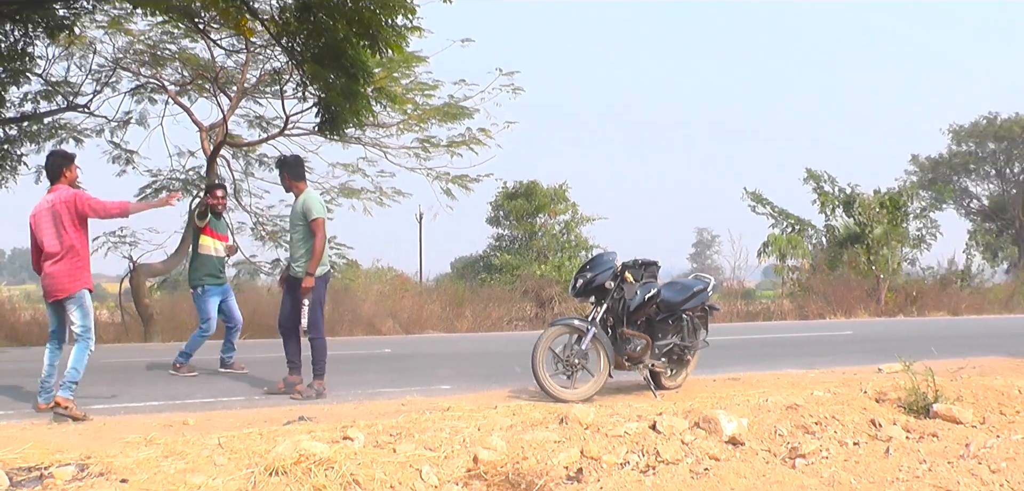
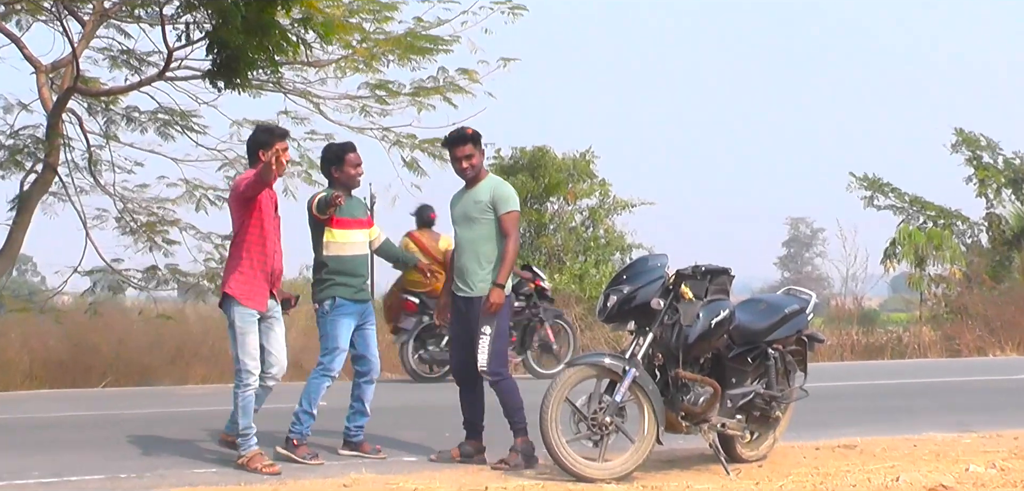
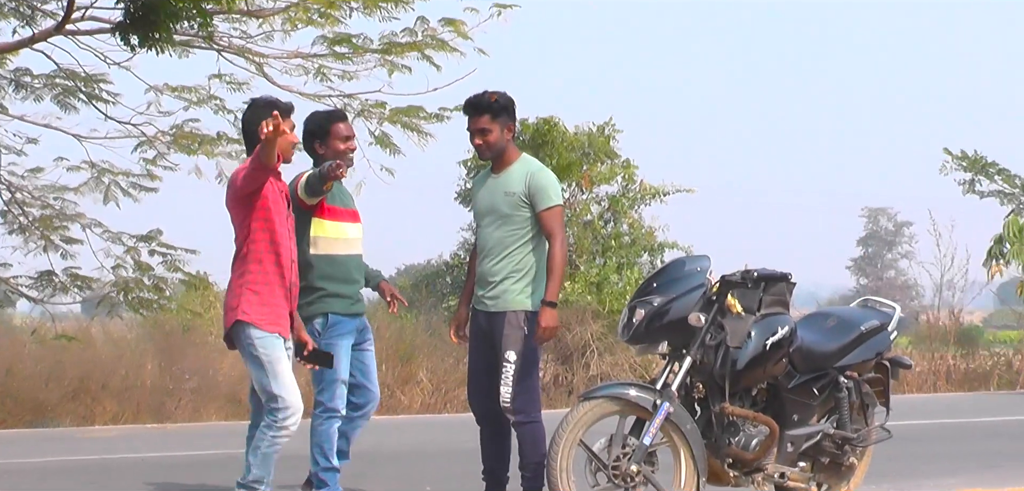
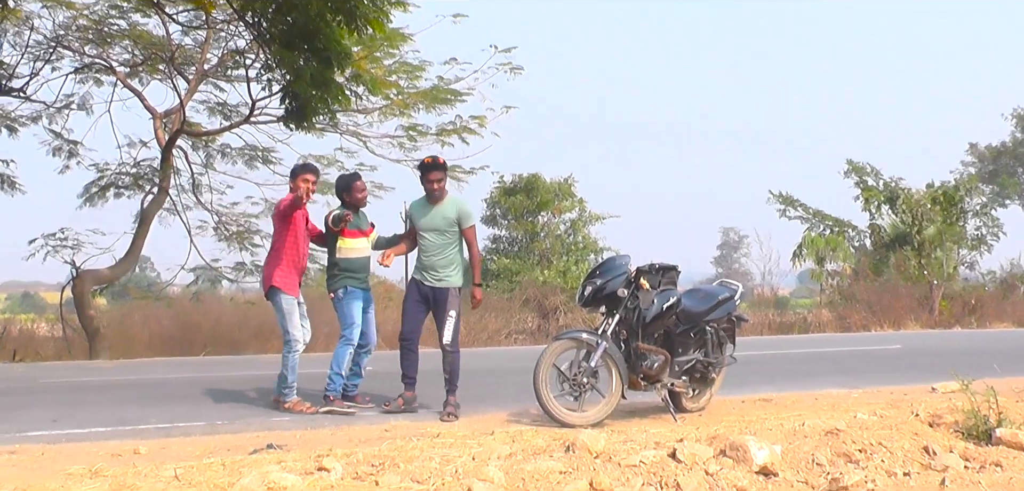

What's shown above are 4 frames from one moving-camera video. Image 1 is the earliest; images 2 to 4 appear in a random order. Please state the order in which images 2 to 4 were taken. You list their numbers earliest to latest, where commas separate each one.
4, 2, 3
